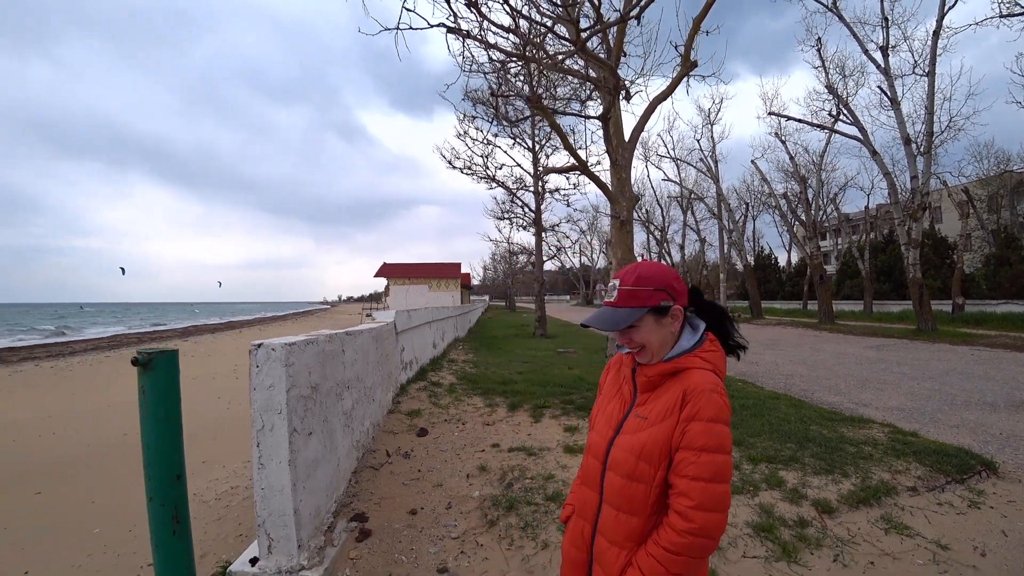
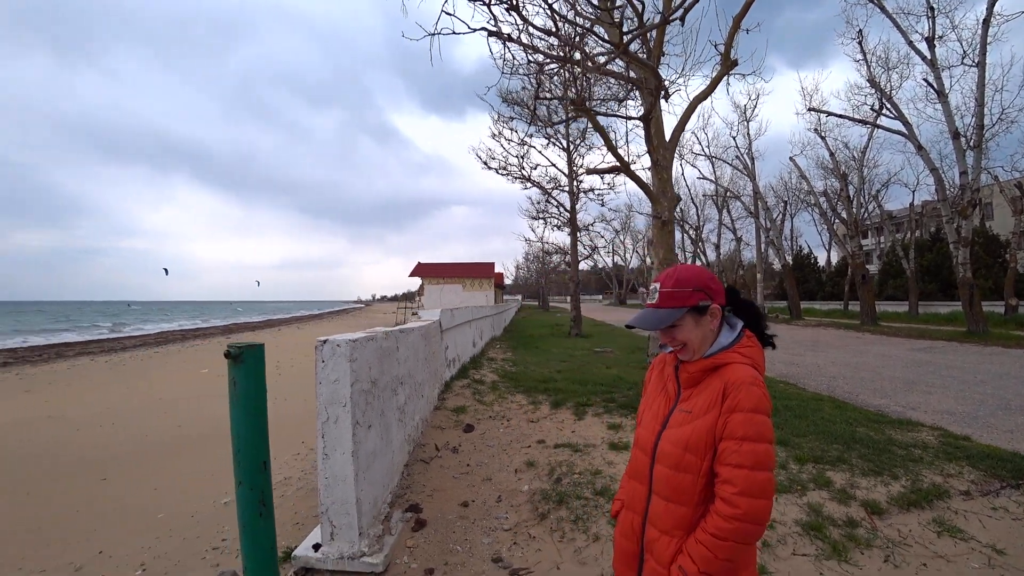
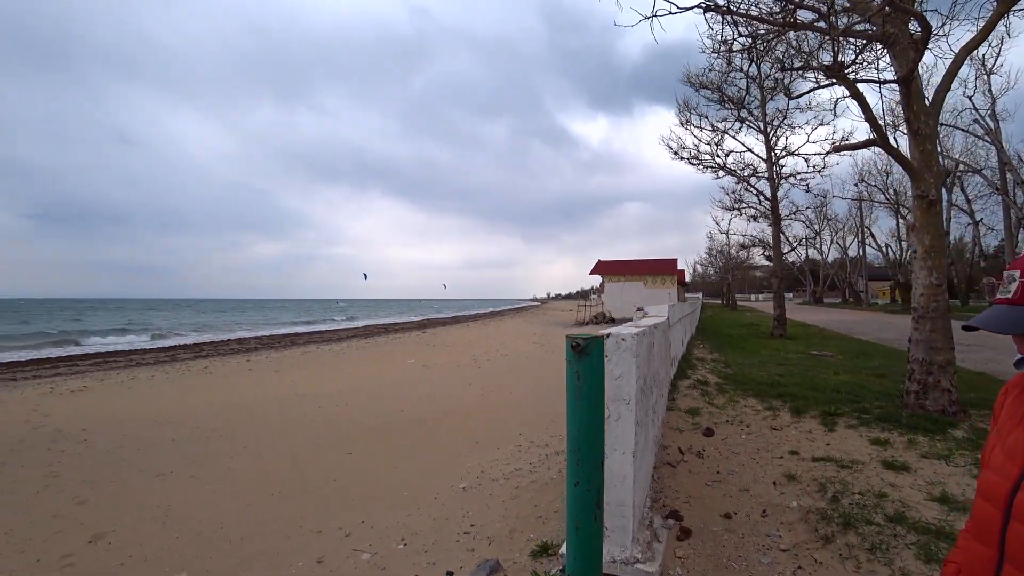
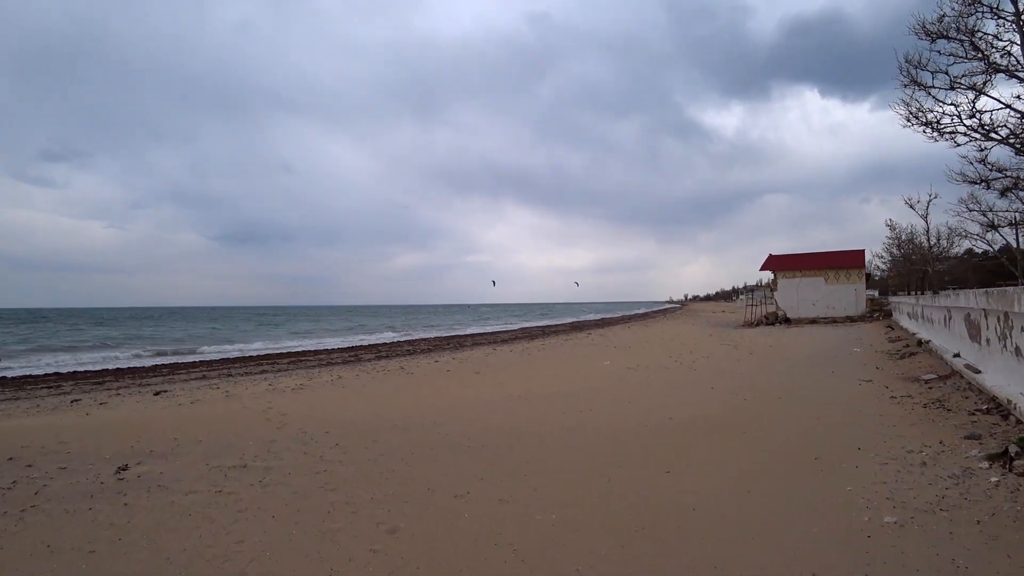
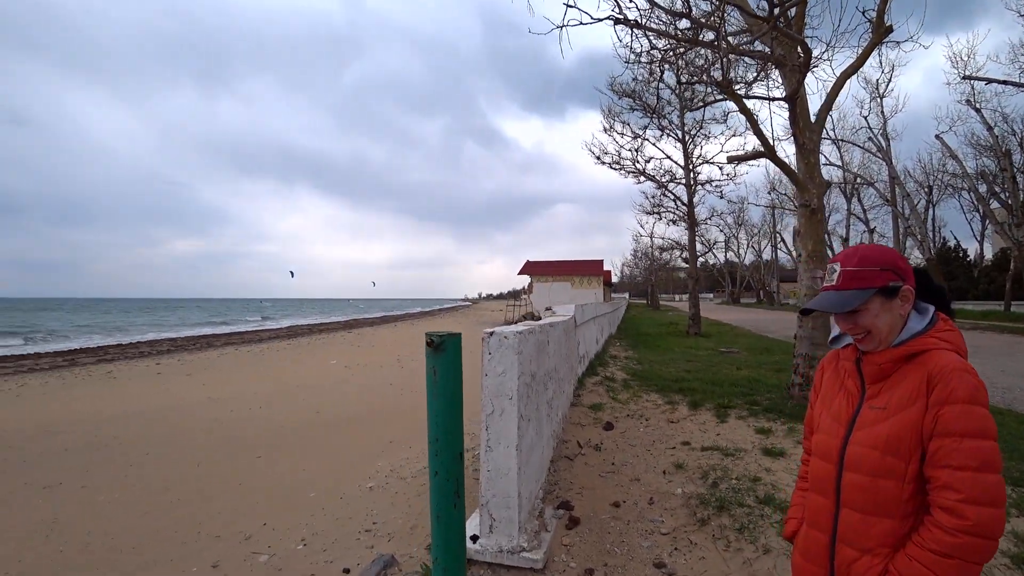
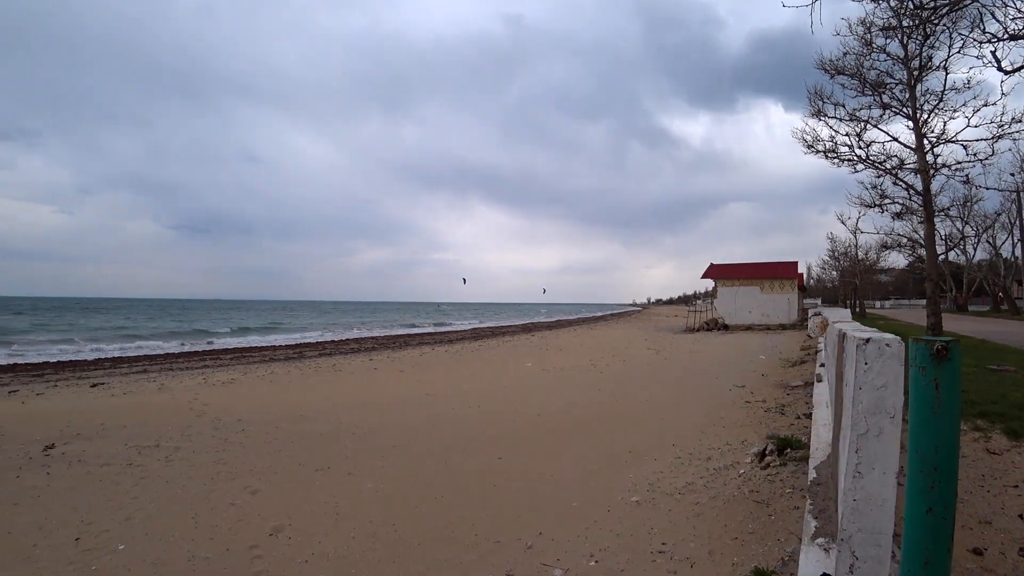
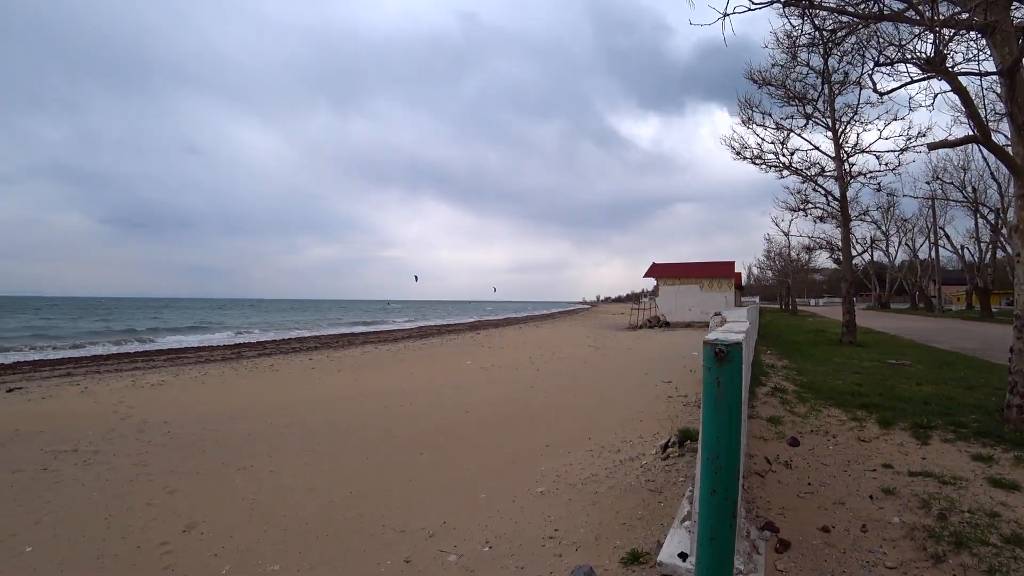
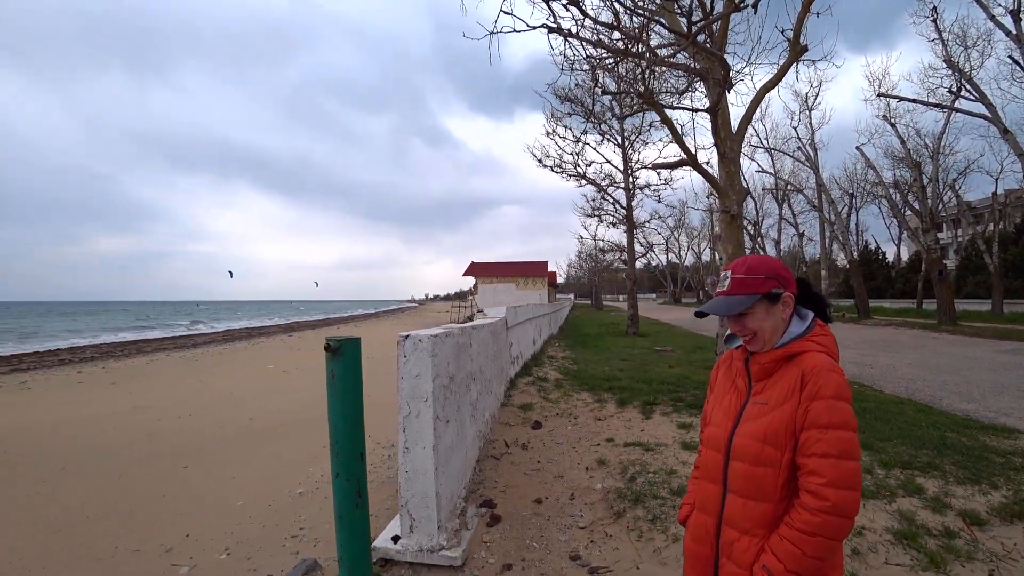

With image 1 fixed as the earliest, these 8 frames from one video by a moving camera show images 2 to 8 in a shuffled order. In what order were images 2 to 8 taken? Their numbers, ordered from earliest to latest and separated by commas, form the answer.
2, 8, 5, 3, 7, 6, 4
